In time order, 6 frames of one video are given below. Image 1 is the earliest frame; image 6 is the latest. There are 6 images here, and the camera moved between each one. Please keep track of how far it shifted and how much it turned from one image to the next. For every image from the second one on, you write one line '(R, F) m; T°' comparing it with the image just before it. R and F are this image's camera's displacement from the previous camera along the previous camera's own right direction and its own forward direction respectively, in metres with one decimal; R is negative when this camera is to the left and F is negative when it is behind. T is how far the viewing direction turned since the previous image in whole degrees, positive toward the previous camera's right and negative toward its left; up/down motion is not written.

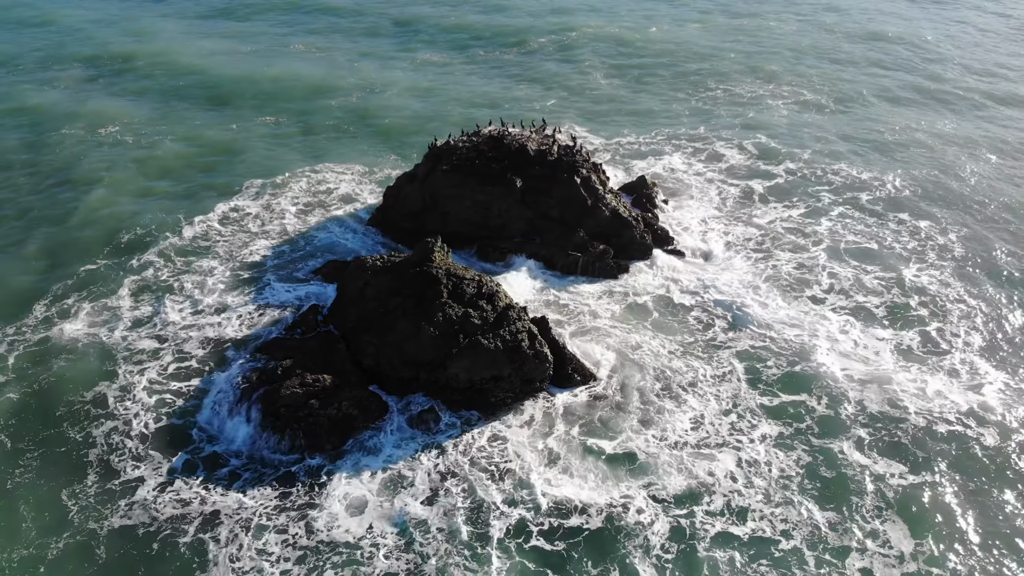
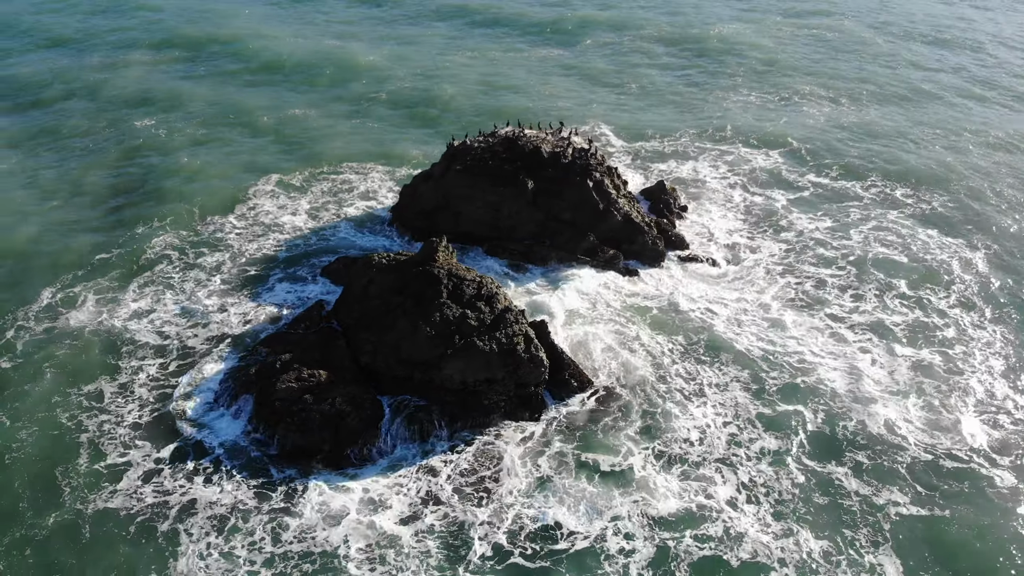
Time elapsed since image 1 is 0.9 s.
(+1.7, +0.2) m; -3°
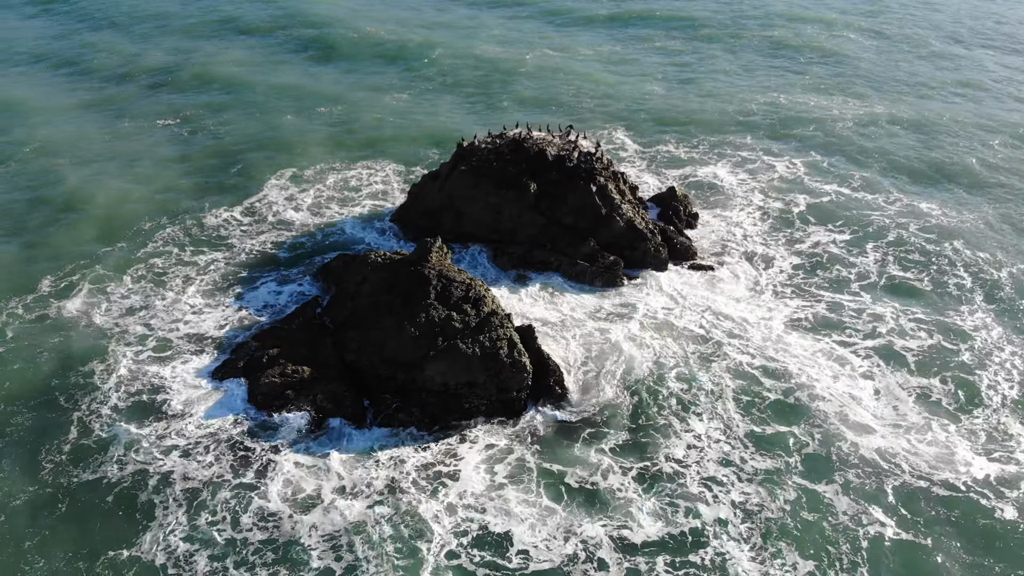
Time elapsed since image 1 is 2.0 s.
(+2.3, +0.3) m; -3°
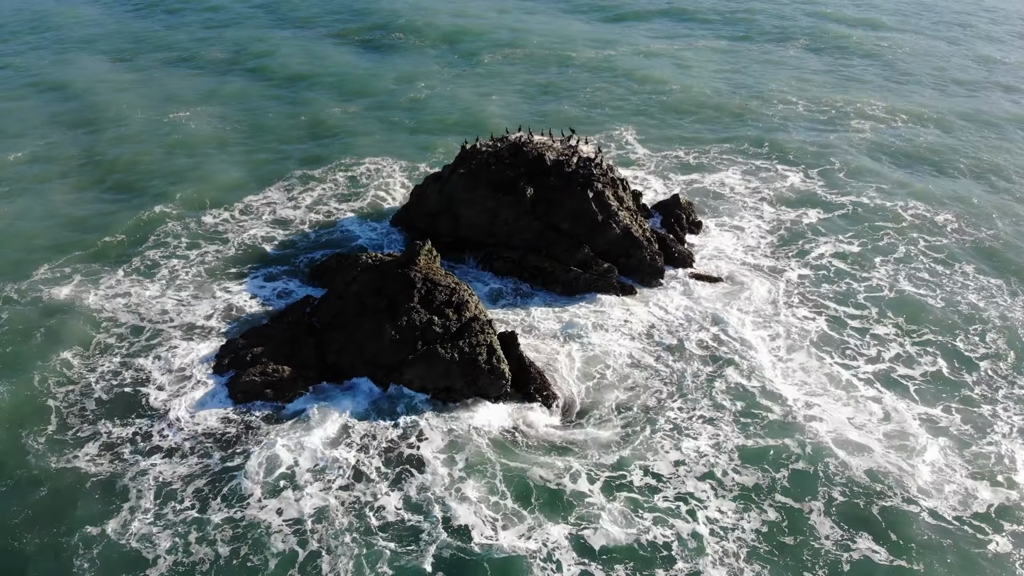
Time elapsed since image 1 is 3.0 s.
(+2.1, +0.3) m; -3°
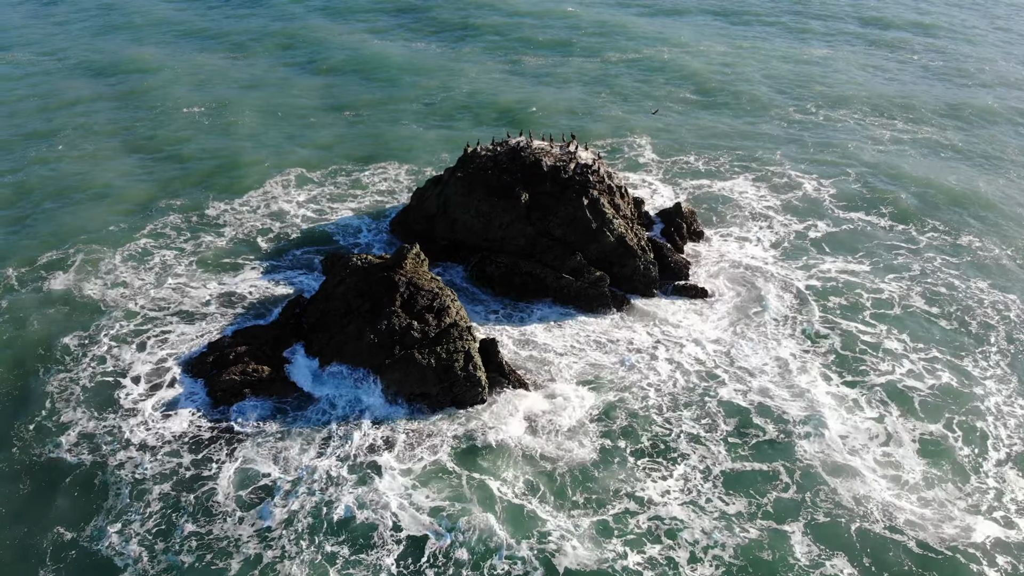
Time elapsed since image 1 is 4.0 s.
(+2.2, +0.3) m; -3°
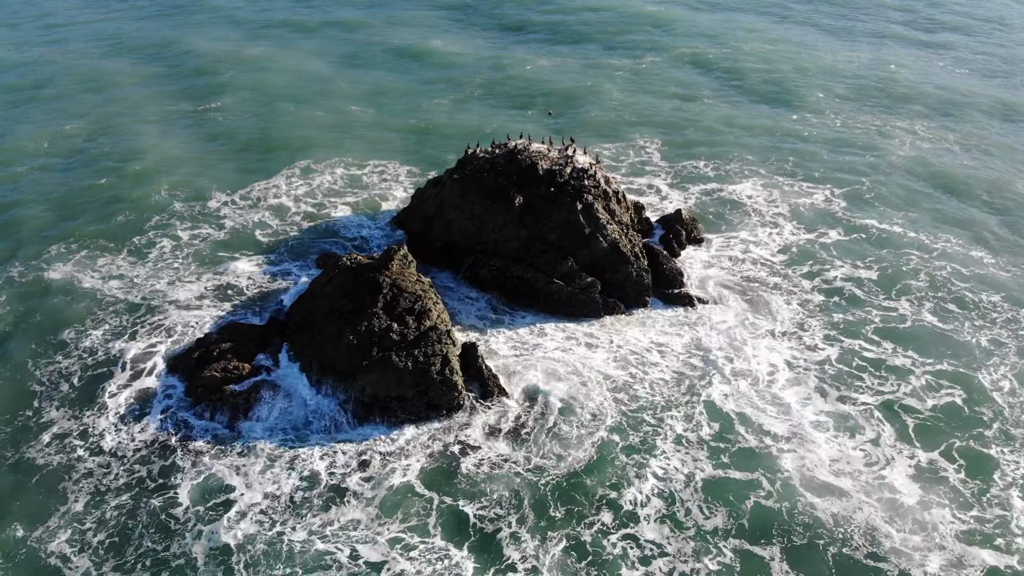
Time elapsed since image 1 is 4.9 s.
(+2.0, +0.4) m; -3°
